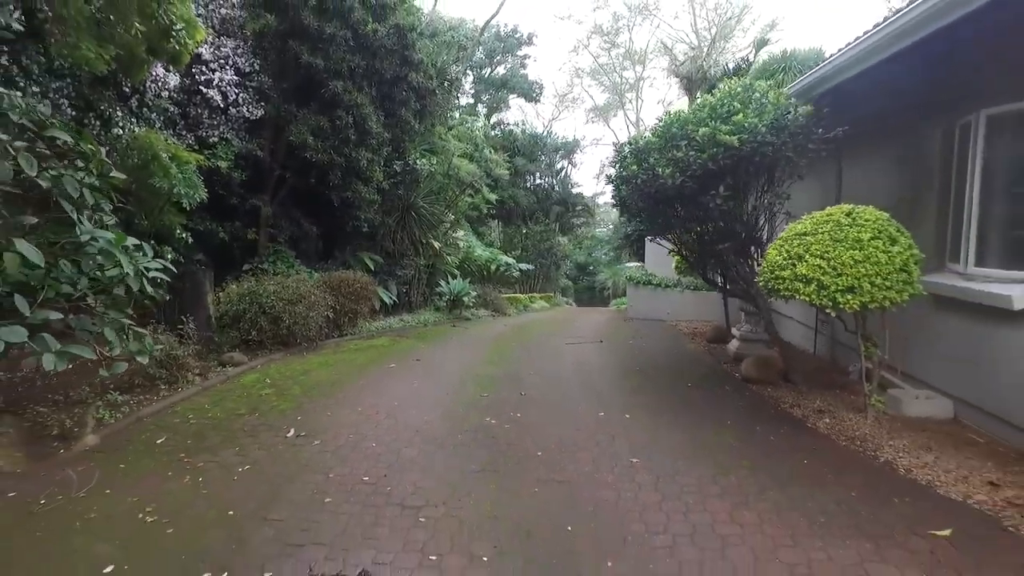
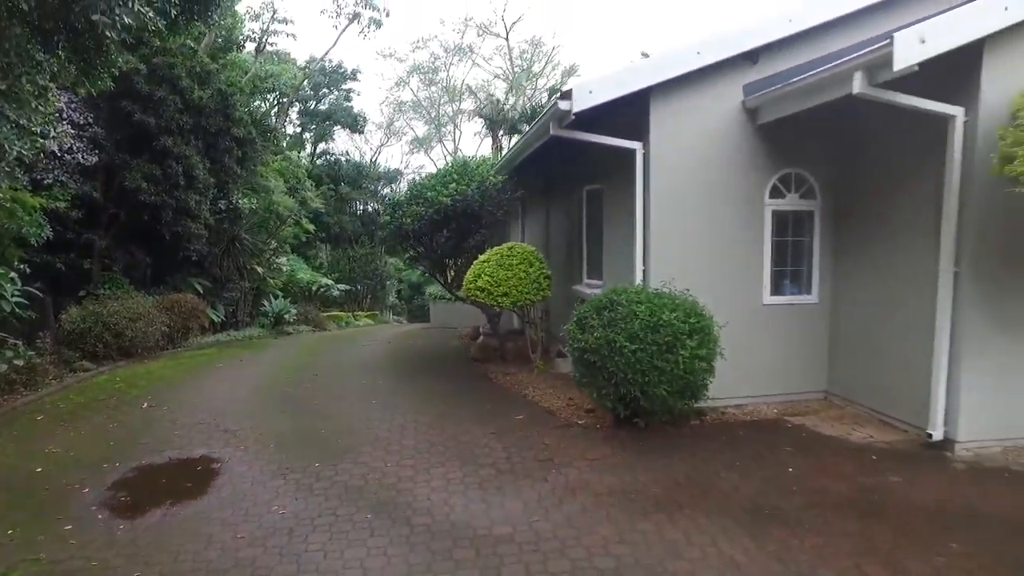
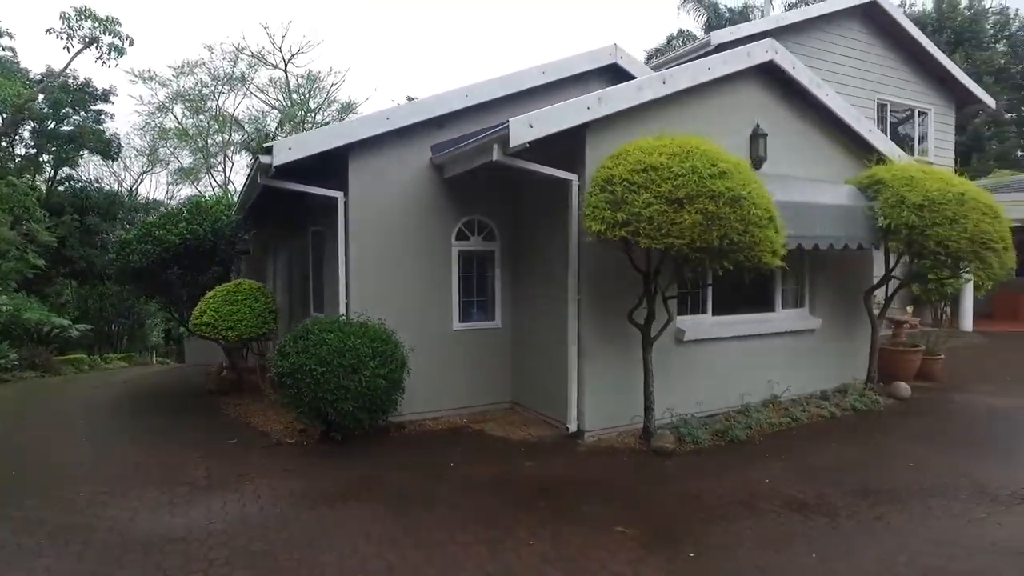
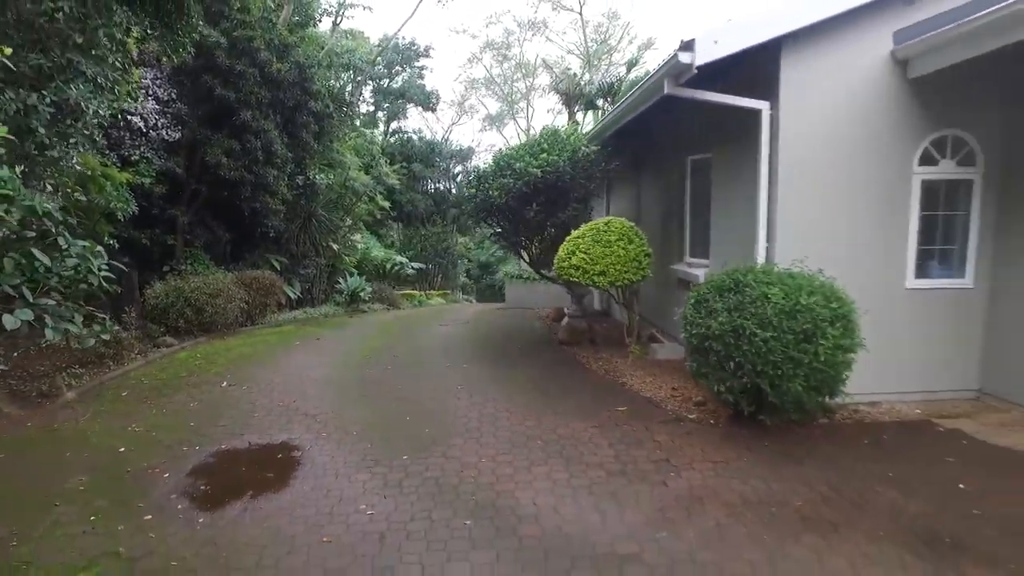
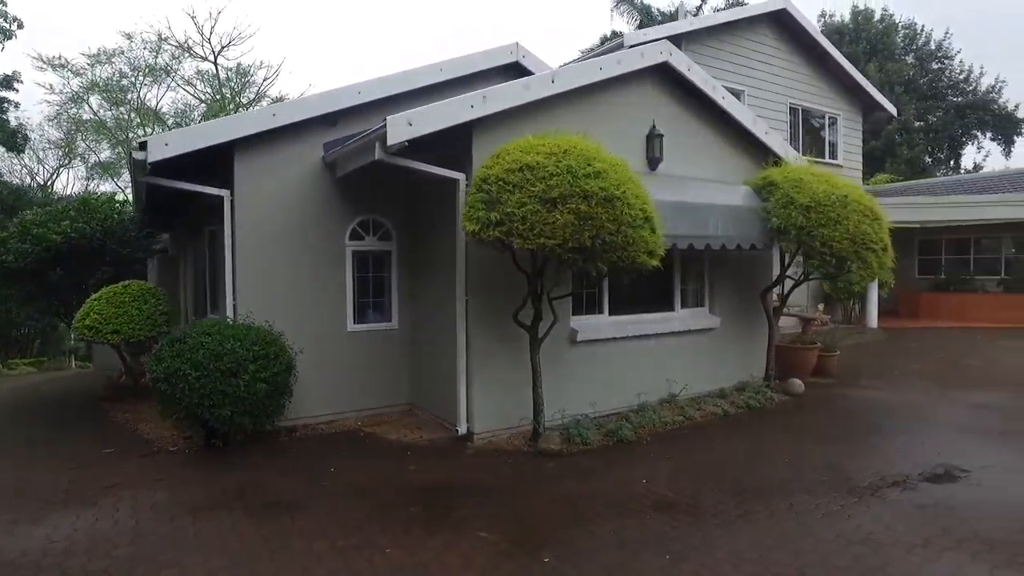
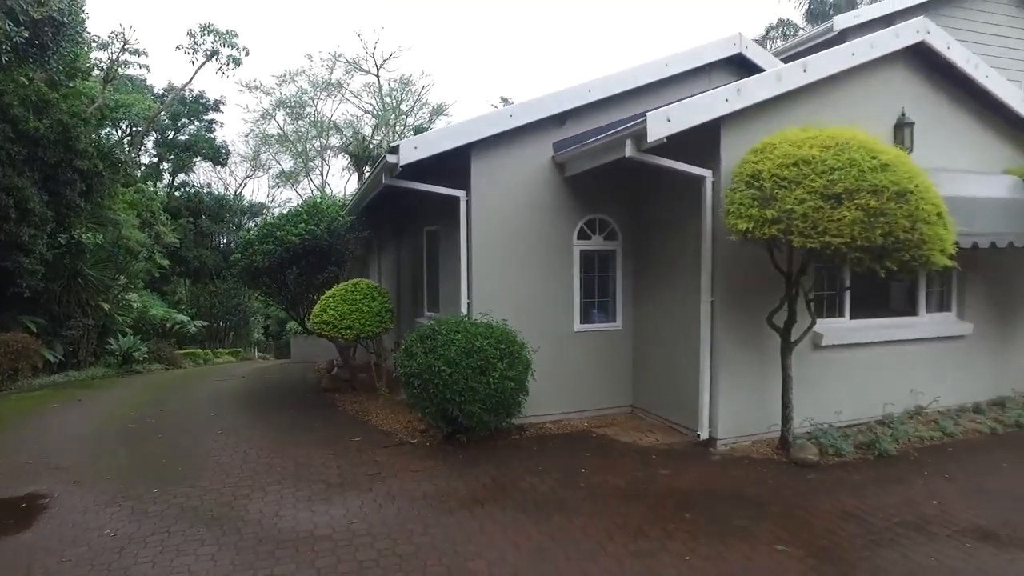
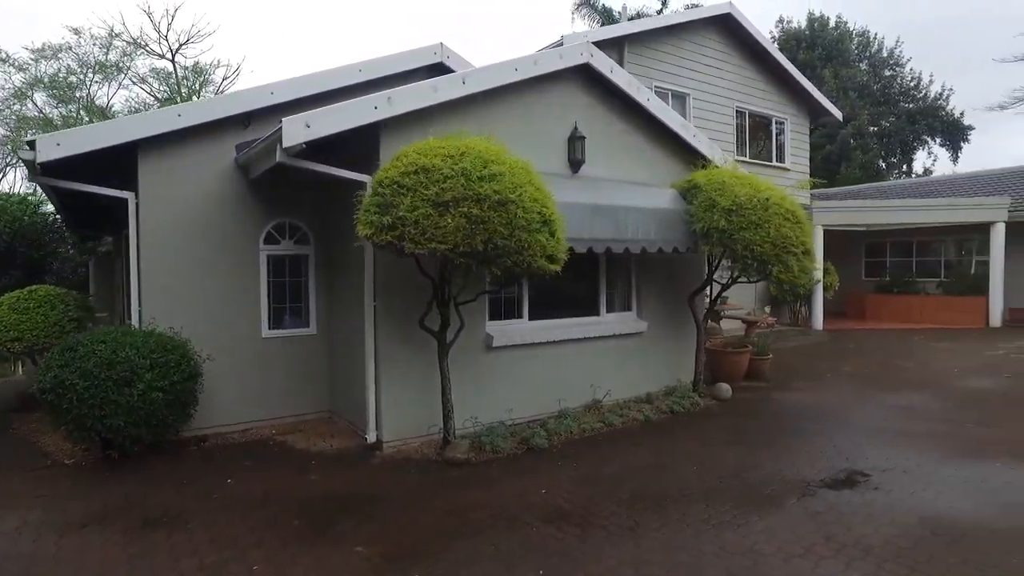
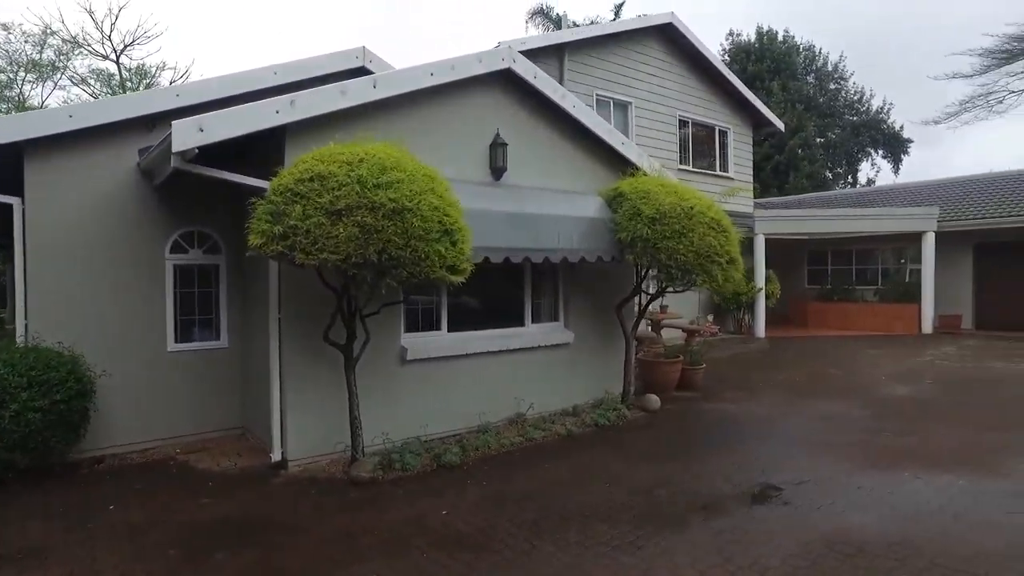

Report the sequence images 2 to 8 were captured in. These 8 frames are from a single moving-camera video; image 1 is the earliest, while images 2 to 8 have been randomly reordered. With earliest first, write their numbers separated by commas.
4, 2, 6, 3, 5, 7, 8
